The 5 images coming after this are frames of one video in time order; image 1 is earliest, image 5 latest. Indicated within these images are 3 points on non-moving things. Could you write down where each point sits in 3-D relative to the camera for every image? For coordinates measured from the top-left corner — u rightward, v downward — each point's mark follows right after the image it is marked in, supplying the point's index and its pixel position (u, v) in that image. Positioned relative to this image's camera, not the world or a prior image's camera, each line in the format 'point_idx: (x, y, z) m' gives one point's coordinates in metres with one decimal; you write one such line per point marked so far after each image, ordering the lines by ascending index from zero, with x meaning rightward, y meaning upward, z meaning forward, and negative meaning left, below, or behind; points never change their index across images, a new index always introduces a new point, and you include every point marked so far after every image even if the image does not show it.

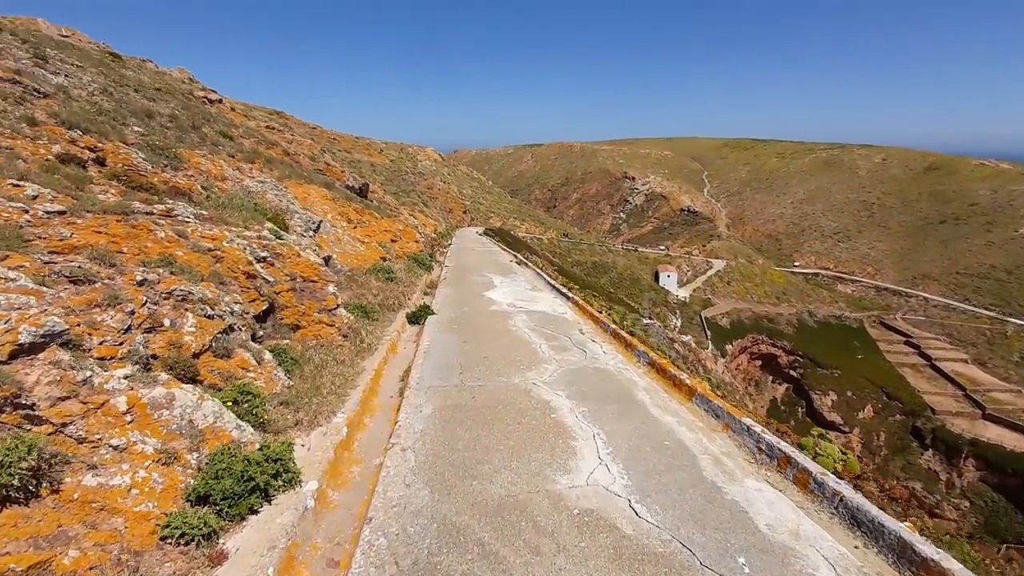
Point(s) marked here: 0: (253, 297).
0: (-3.0, -0.1, +6.1) m
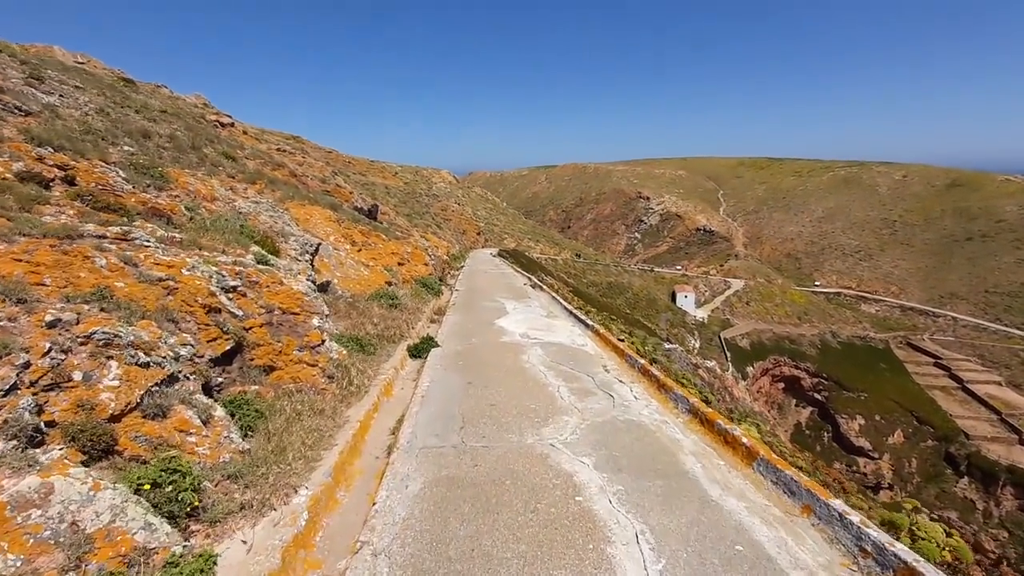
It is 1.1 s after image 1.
0: (-2.9, -0.5, +5.0) m
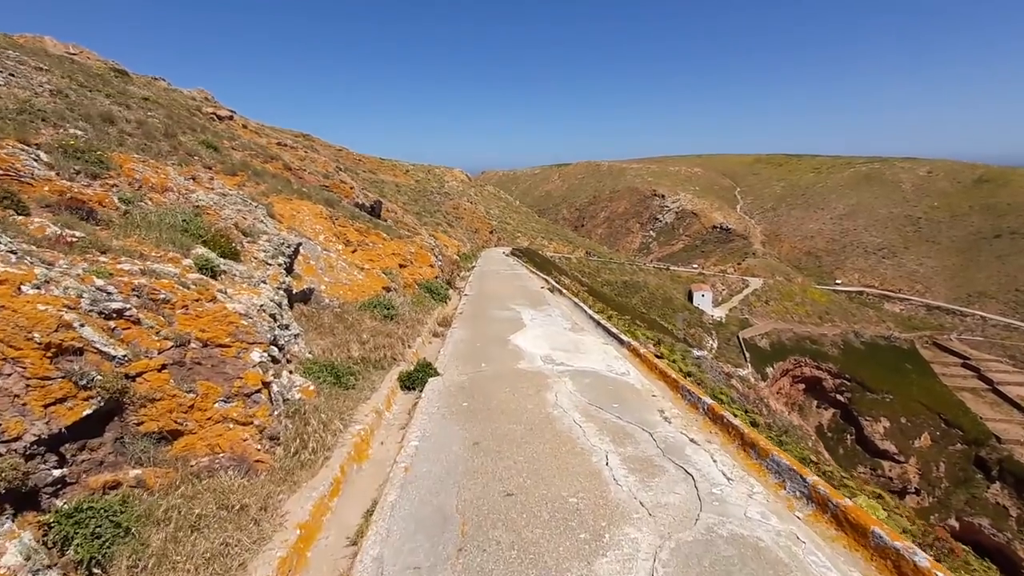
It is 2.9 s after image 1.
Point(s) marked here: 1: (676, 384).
0: (-2.7, -0.6, +3.1) m
1: (+2.0, -1.2, +6.4) m
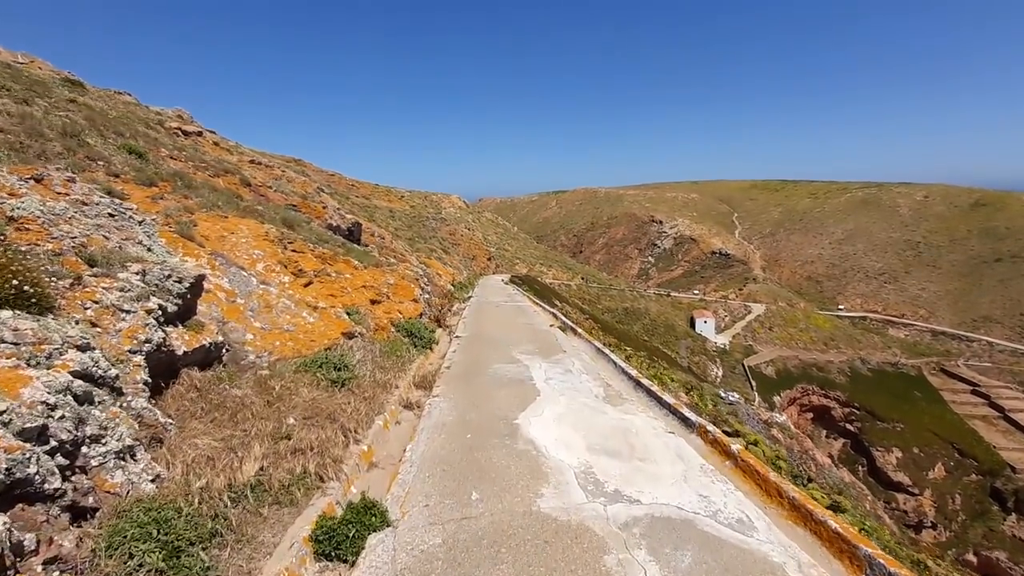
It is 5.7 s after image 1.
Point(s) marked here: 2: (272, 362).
0: (-2.6, -1.0, -0.2) m
1: (+2.2, -1.7, +3.1) m
2: (-3.4, -1.0, +7.3) m
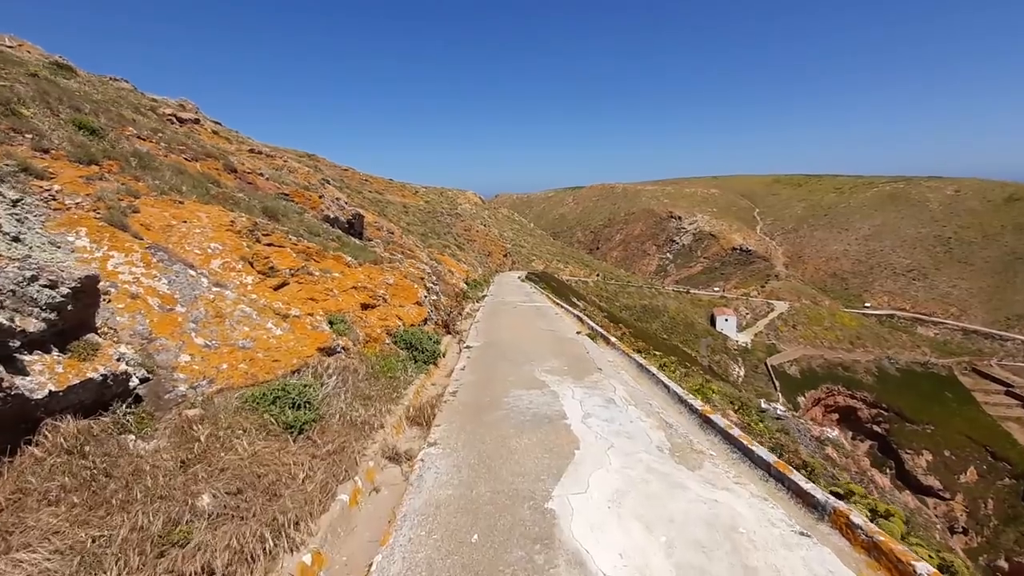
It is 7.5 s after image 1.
0: (-2.6, -1.1, -2.3) m
1: (+2.3, -1.8, +0.9) m
2: (-3.1, -1.1, +5.3) m
